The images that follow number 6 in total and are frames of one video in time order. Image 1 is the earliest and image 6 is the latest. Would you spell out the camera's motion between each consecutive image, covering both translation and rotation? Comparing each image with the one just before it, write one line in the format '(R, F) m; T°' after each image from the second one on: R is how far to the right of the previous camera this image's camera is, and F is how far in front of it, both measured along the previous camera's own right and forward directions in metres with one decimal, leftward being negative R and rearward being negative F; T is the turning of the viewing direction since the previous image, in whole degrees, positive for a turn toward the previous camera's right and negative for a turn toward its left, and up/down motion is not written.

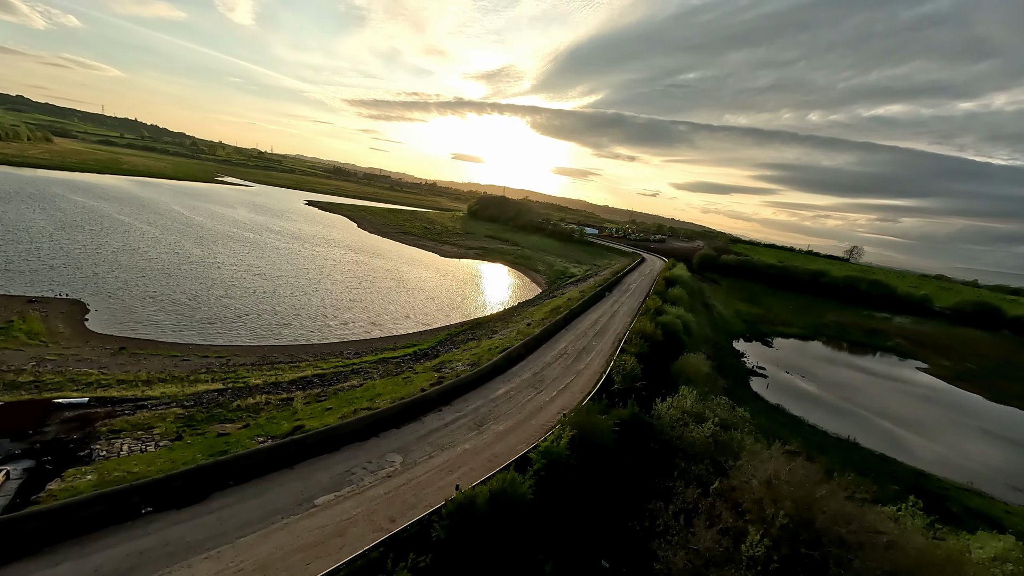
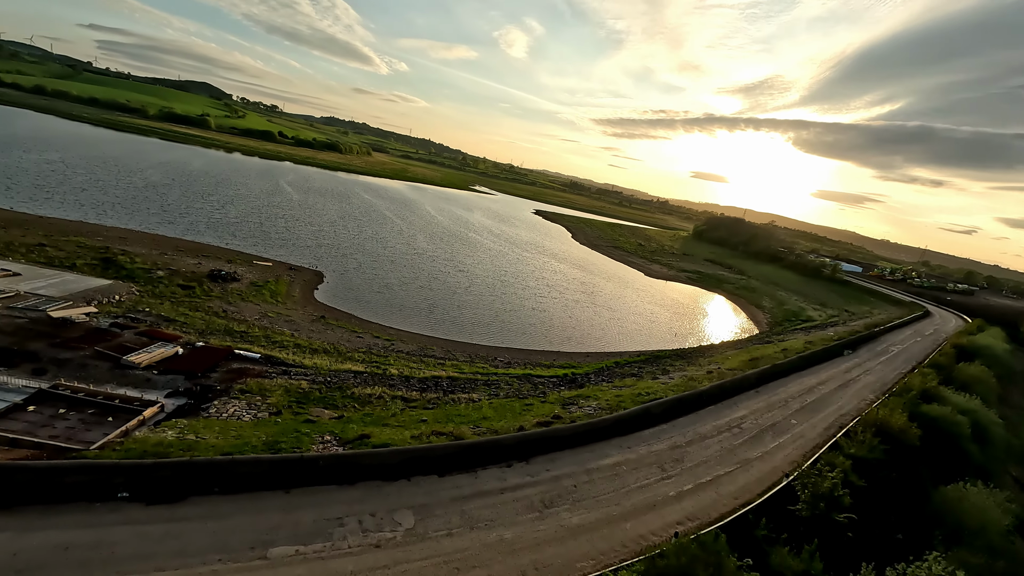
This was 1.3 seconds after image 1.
(+2.2, +4.4) m; -27°
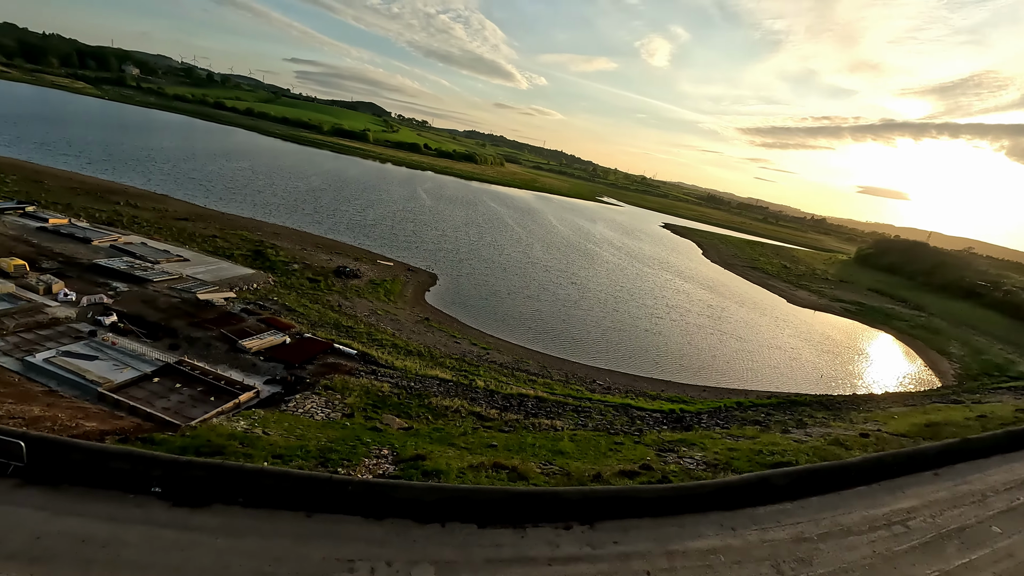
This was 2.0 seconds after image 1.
(+0.9, +1.9) m; -15°
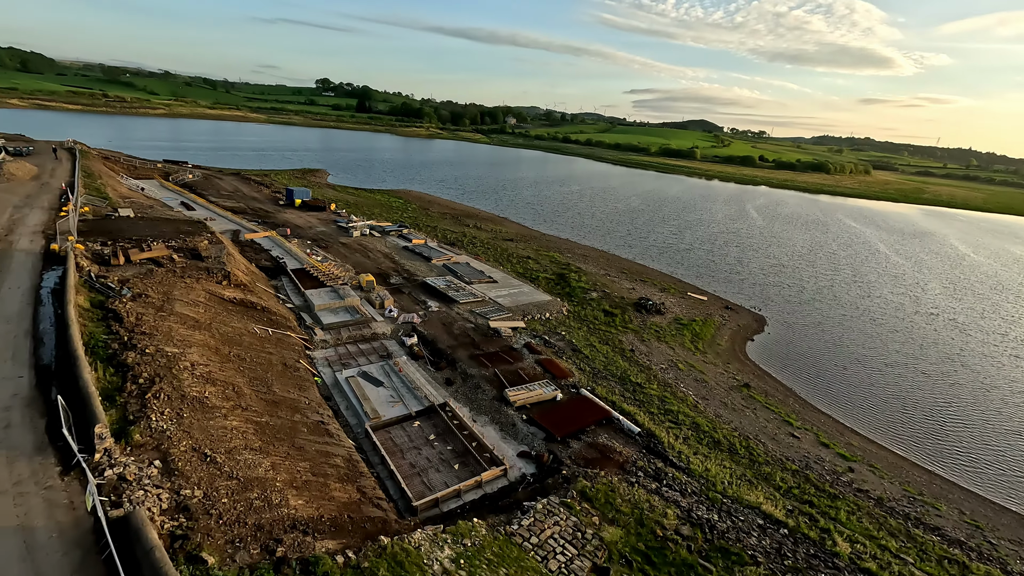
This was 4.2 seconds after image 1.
(-1.5, +5.9) m; -38°
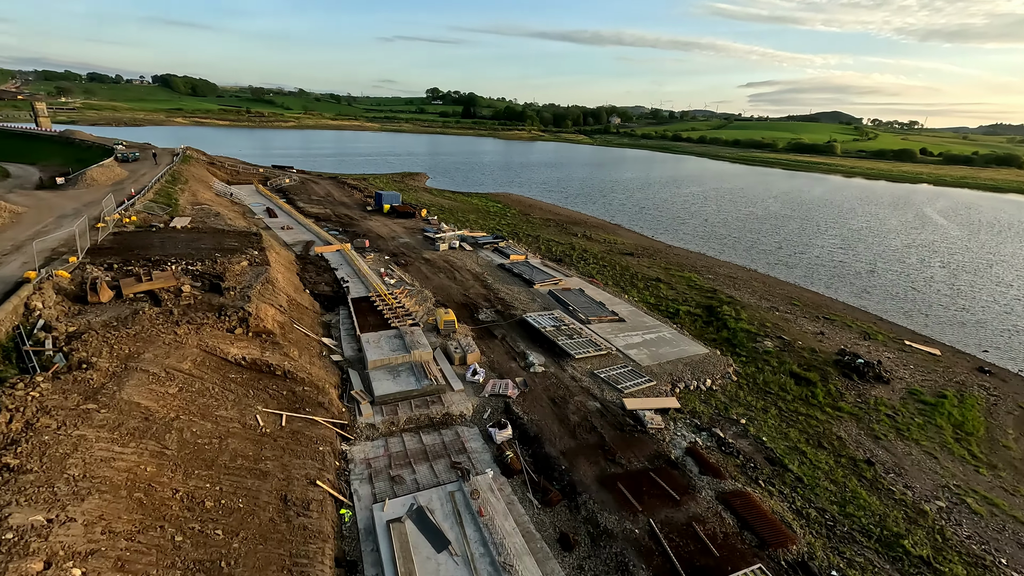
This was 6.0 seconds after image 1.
(-1.7, +7.5) m; -12°
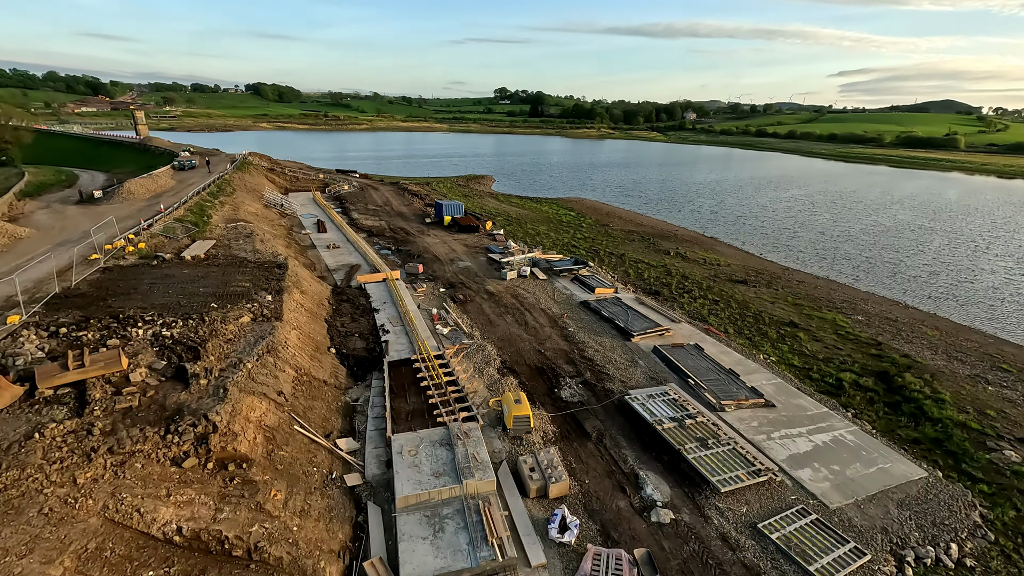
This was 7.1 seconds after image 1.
(-1.1, +5.5) m; -8°
